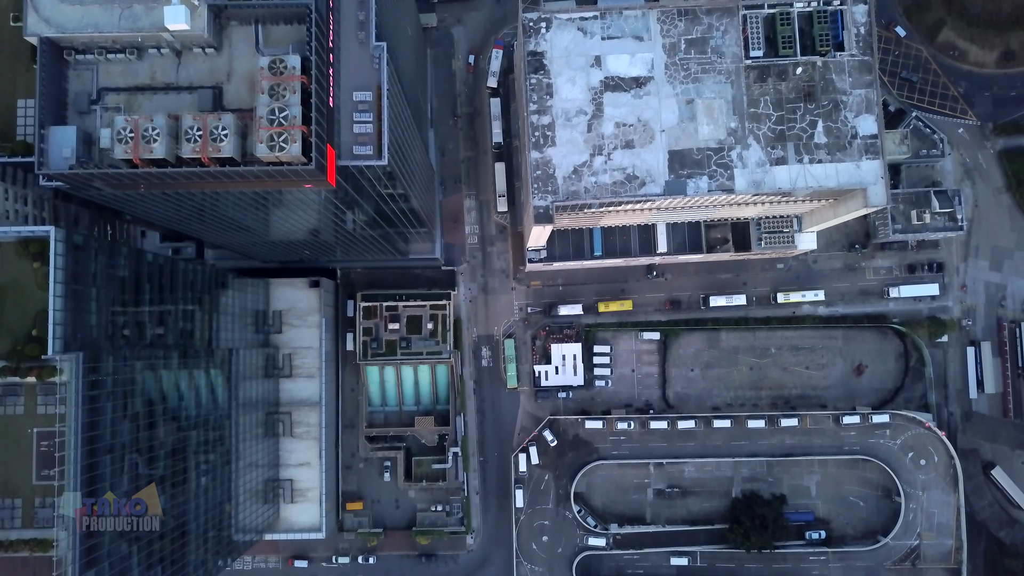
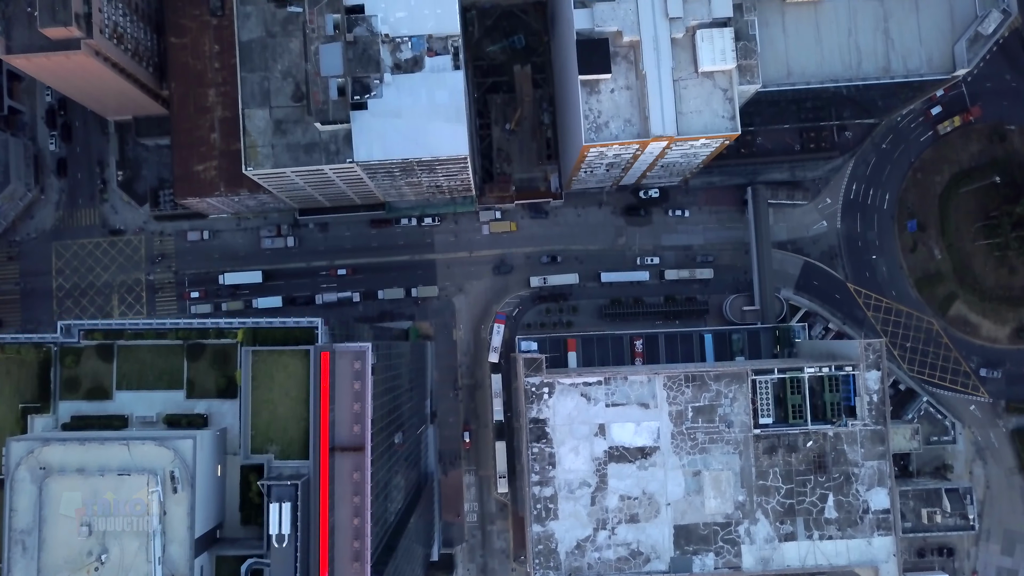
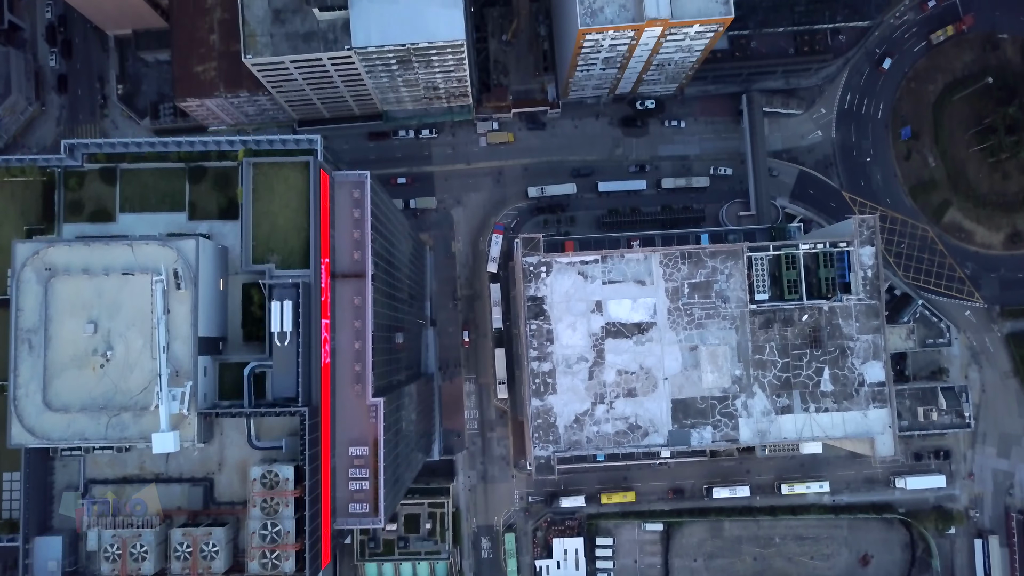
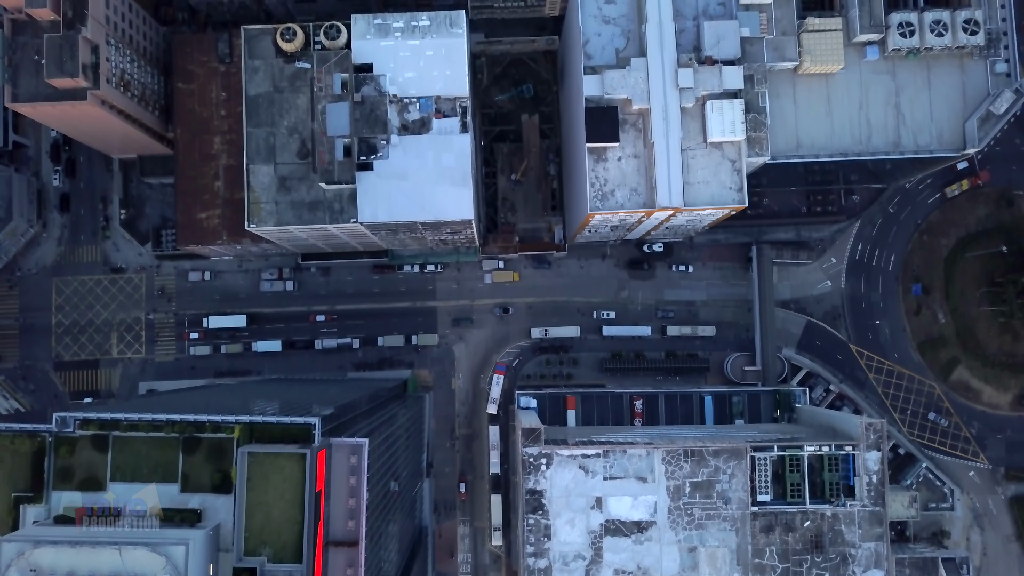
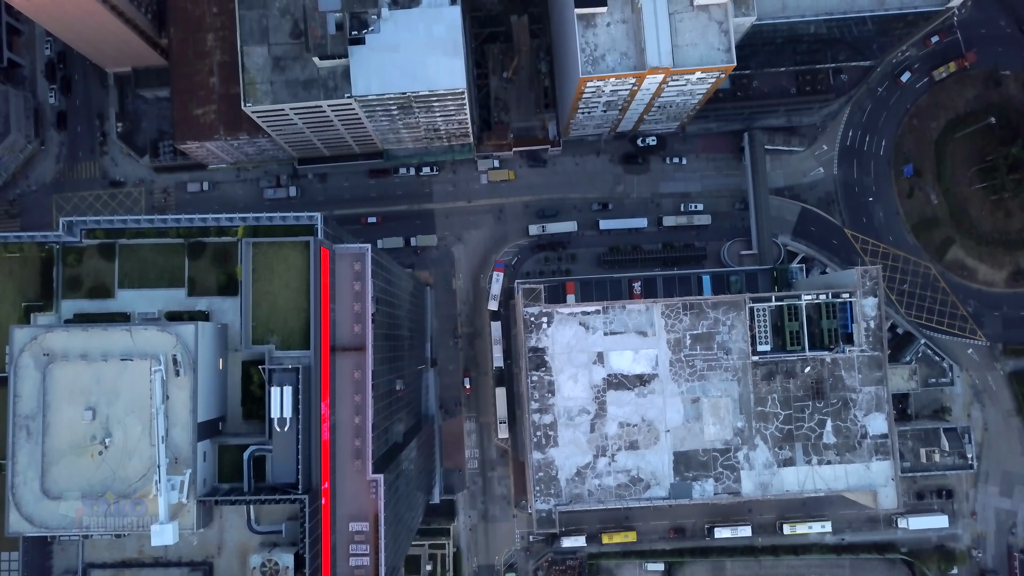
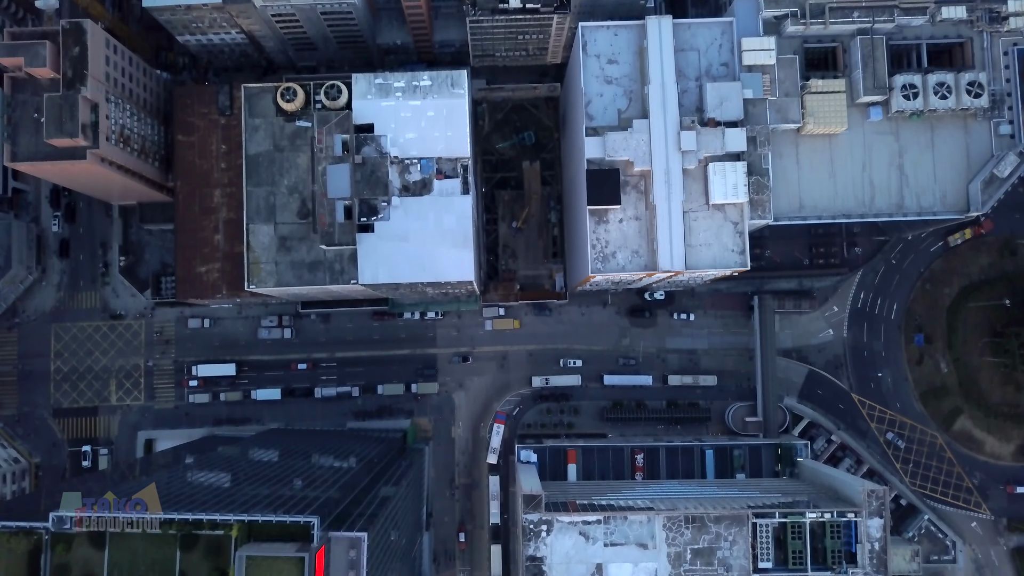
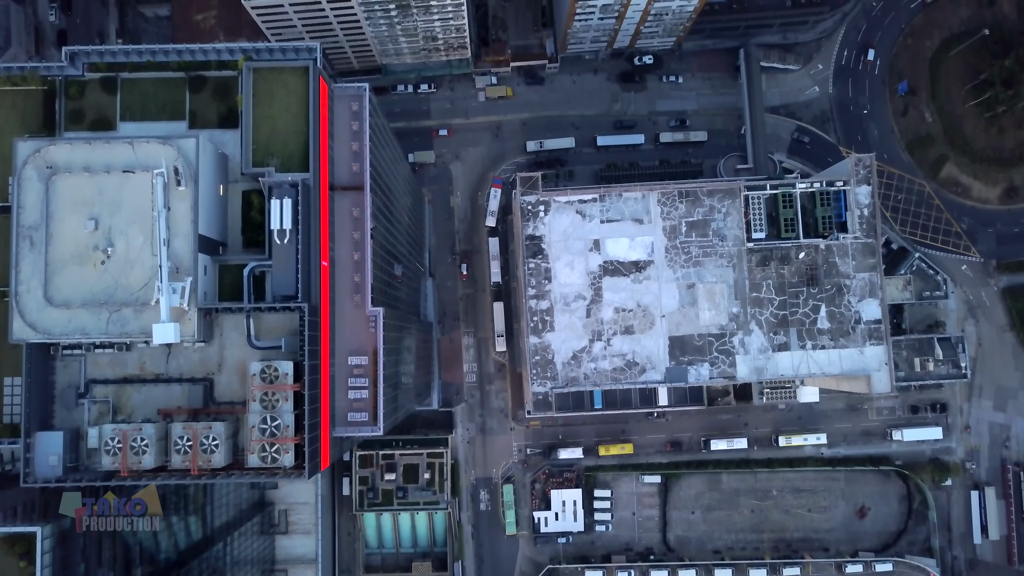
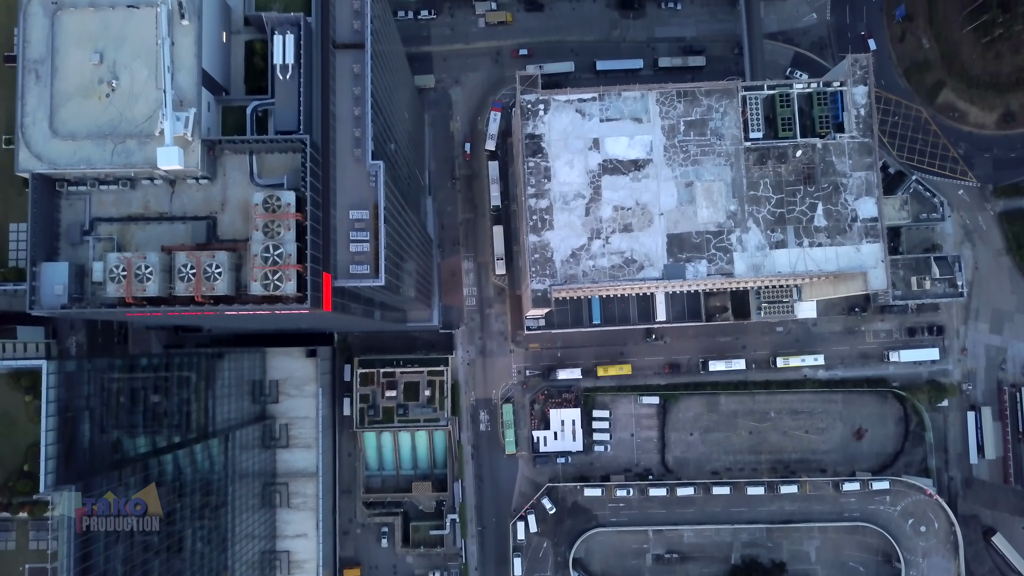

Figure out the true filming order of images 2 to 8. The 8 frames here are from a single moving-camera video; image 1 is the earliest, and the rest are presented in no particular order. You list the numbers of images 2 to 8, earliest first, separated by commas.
8, 7, 3, 5, 2, 4, 6
